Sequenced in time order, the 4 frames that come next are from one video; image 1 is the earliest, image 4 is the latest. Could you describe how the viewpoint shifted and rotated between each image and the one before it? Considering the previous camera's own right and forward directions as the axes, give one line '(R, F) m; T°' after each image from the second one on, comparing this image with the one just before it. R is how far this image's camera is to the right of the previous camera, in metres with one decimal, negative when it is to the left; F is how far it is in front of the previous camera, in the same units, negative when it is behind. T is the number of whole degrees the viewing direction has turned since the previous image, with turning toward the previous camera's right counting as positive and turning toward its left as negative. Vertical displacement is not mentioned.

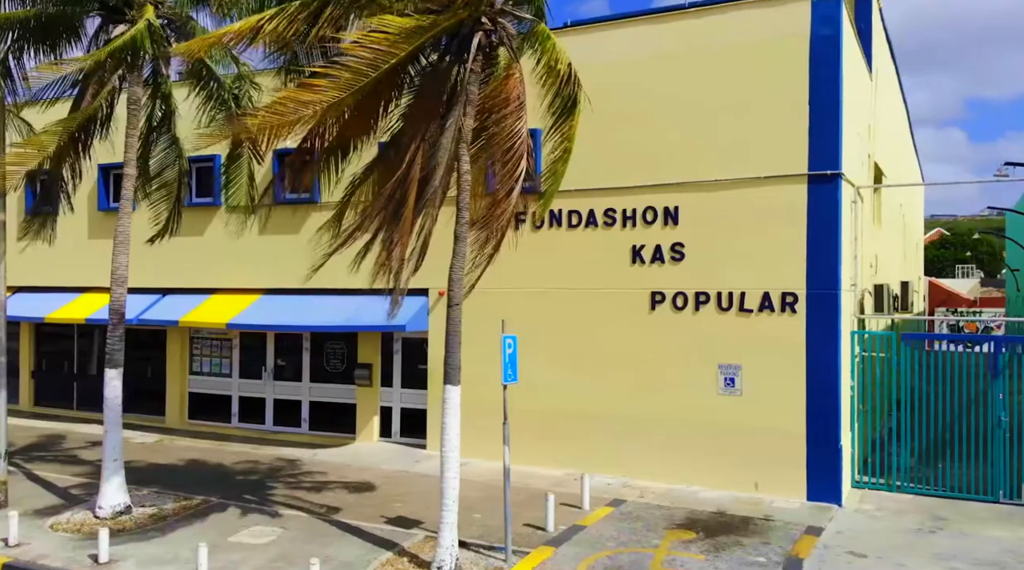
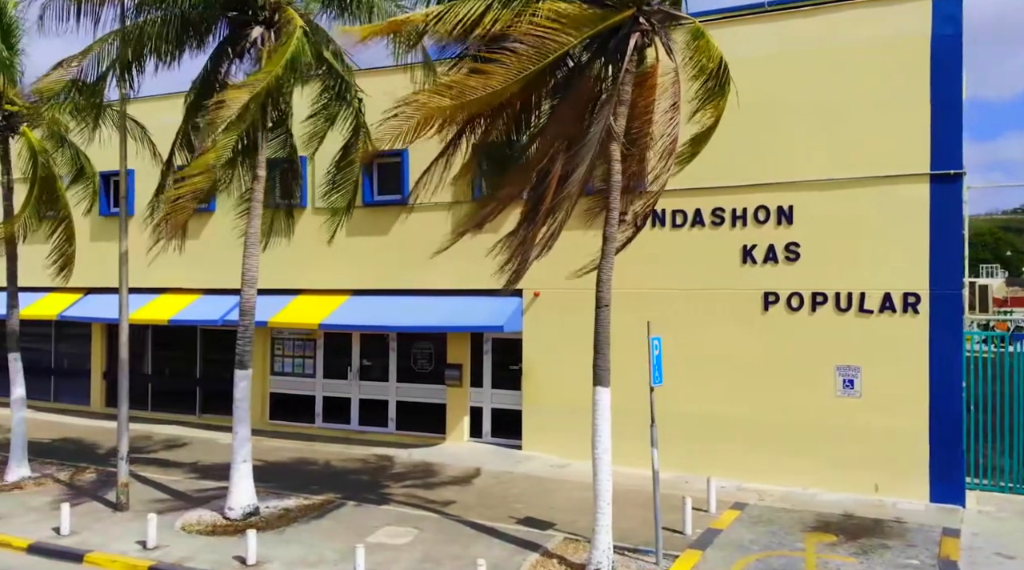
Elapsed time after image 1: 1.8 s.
(-1.7, +0.1) m; 0°
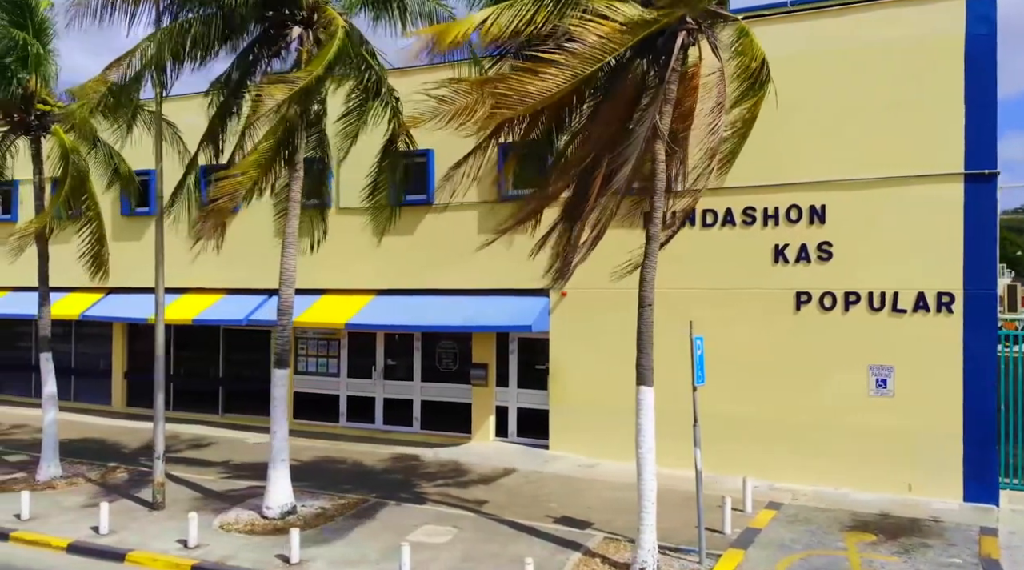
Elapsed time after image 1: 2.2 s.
(-0.5, 0.0) m; 0°
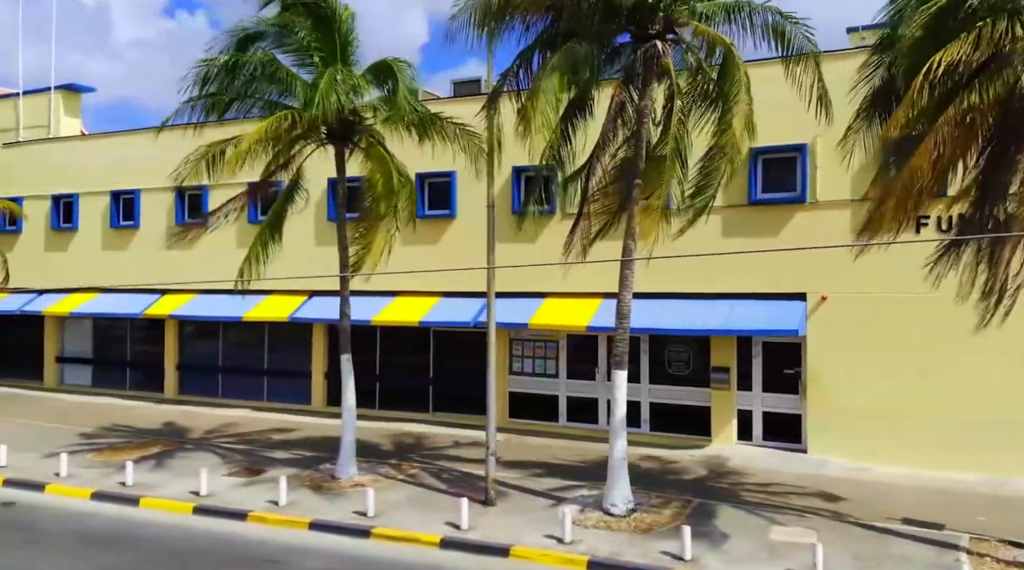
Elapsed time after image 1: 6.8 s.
(-4.7, -0.3) m; 0°
